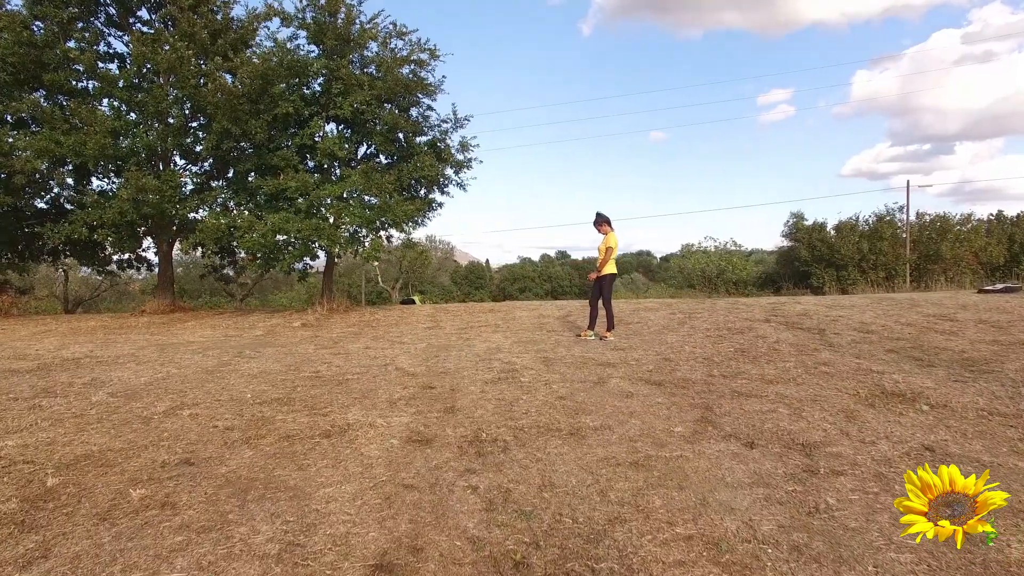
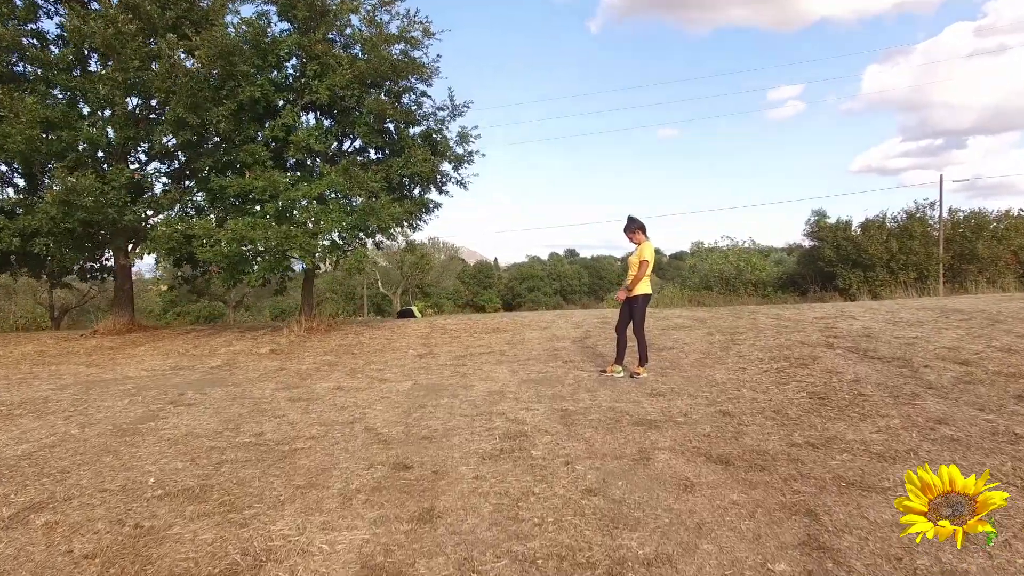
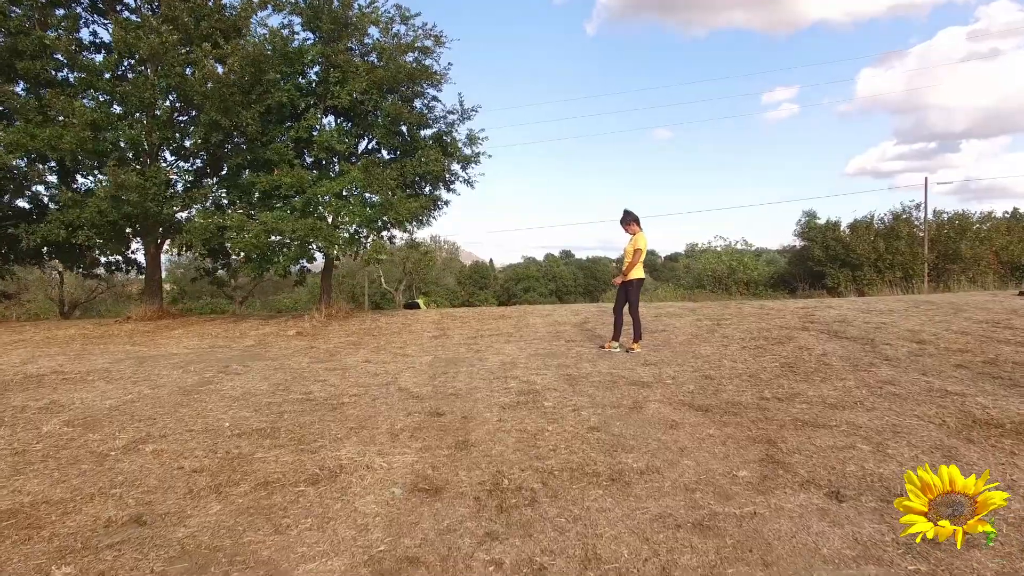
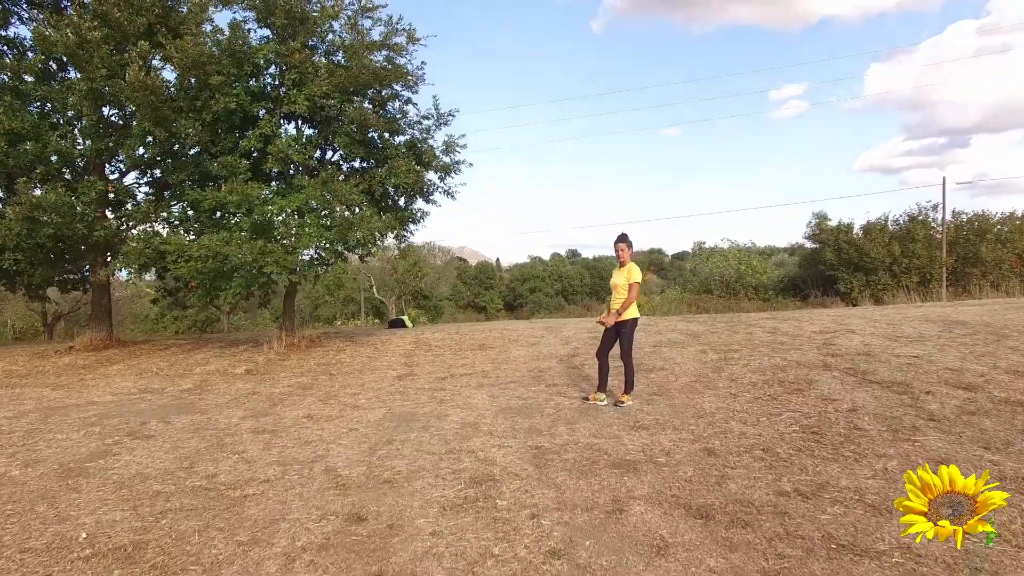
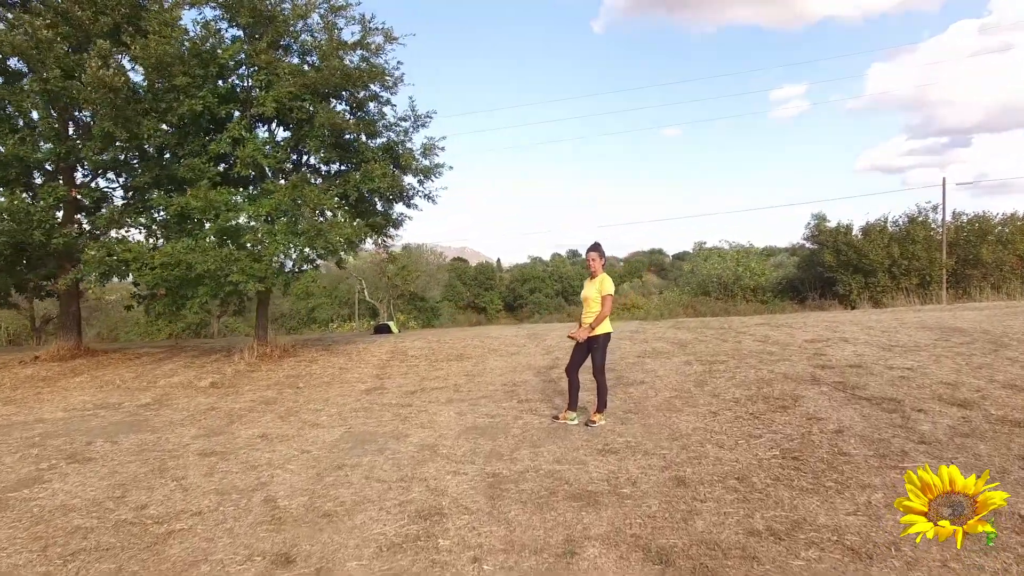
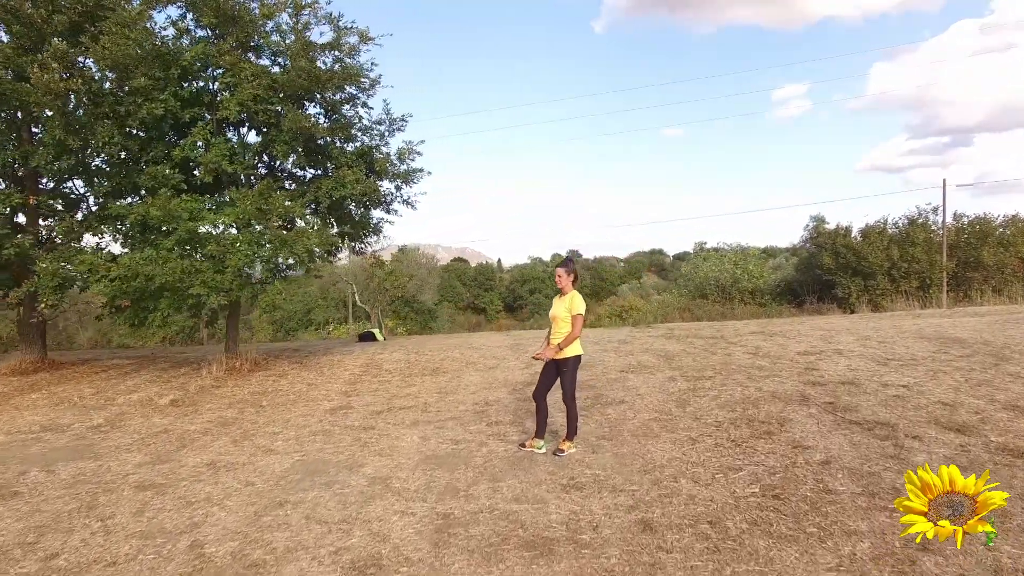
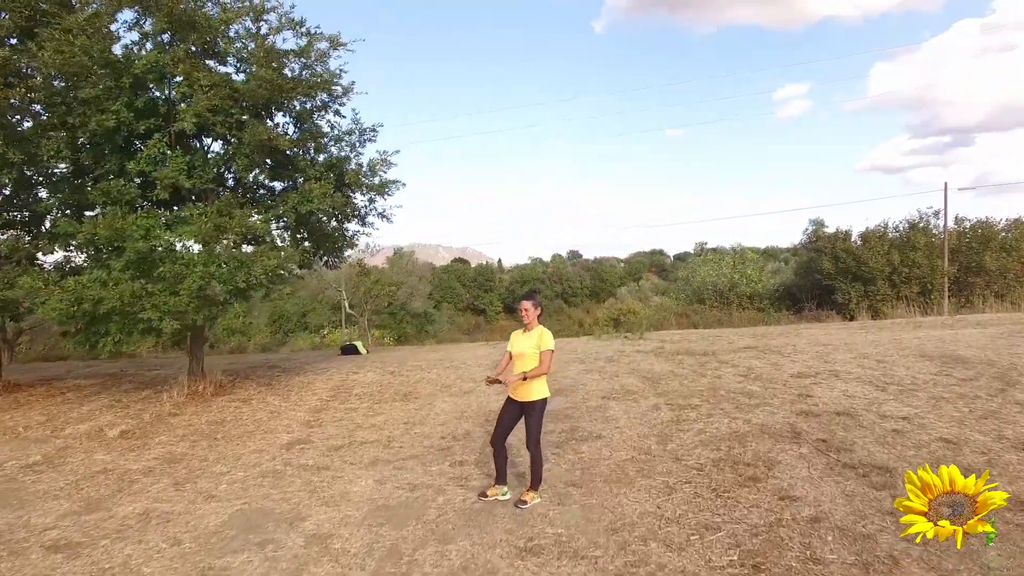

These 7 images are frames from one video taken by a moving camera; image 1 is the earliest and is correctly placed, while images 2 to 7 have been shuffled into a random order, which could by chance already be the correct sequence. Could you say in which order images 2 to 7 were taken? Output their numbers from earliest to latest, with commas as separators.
3, 2, 4, 5, 6, 7
